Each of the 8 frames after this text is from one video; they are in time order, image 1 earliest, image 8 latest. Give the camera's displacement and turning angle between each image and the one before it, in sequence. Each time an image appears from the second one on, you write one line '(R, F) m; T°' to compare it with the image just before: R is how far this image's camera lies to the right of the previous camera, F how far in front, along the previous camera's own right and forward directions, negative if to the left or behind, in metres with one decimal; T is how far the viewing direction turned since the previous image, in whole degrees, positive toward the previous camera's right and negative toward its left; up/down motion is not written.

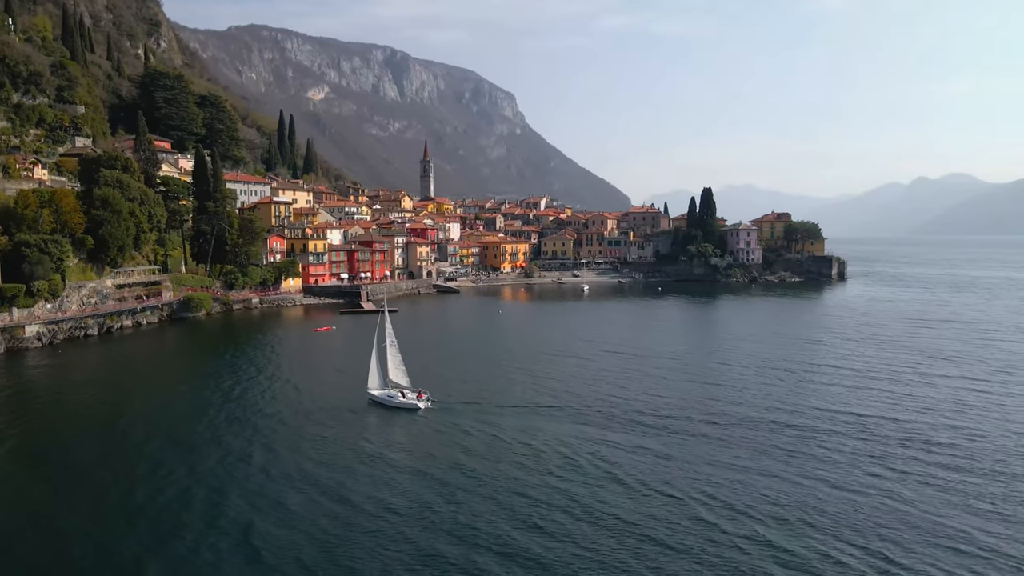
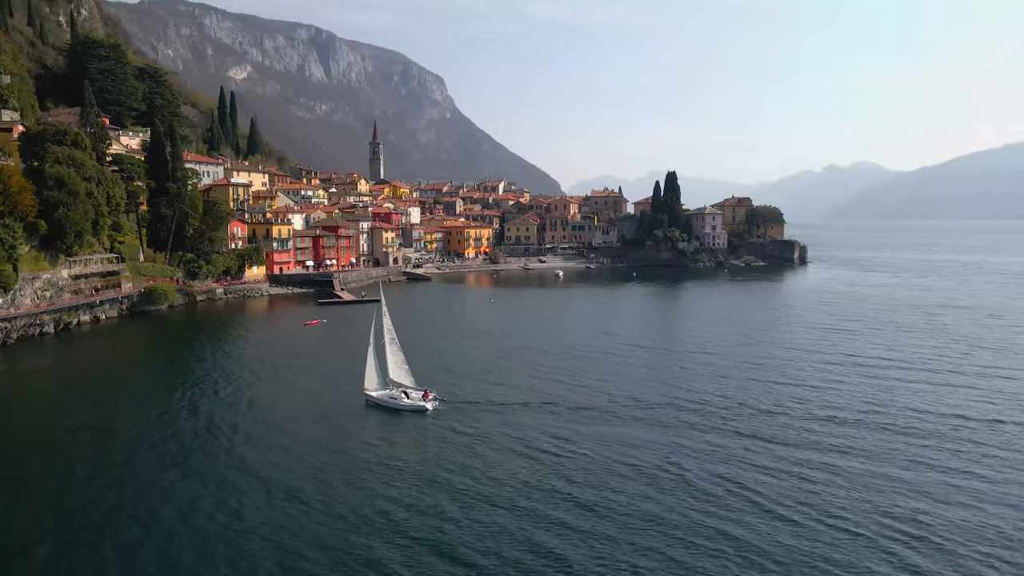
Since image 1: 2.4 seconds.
(-5.9, +3.8) m; +6°
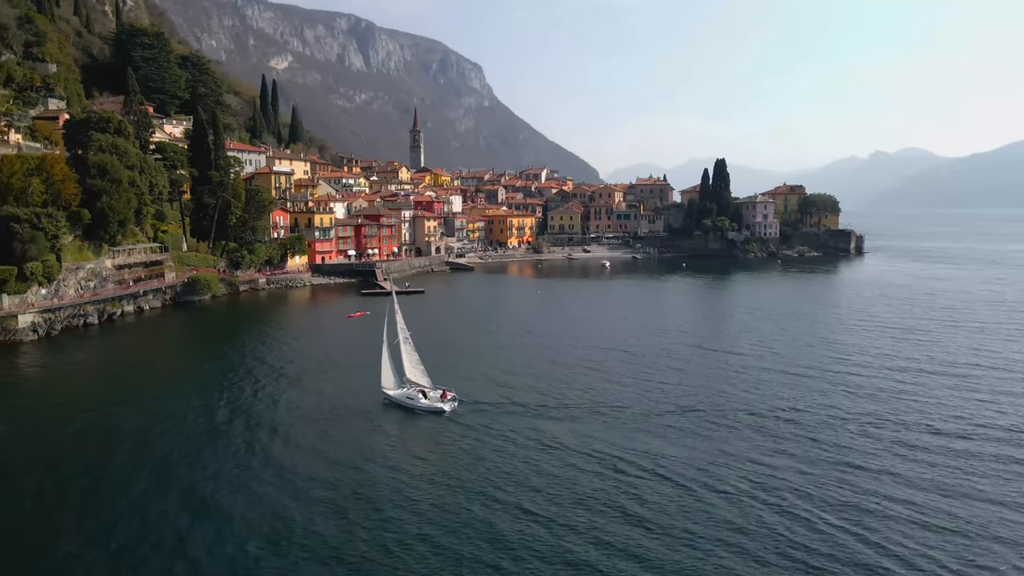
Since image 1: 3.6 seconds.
(-1.0, +2.3) m; -3°
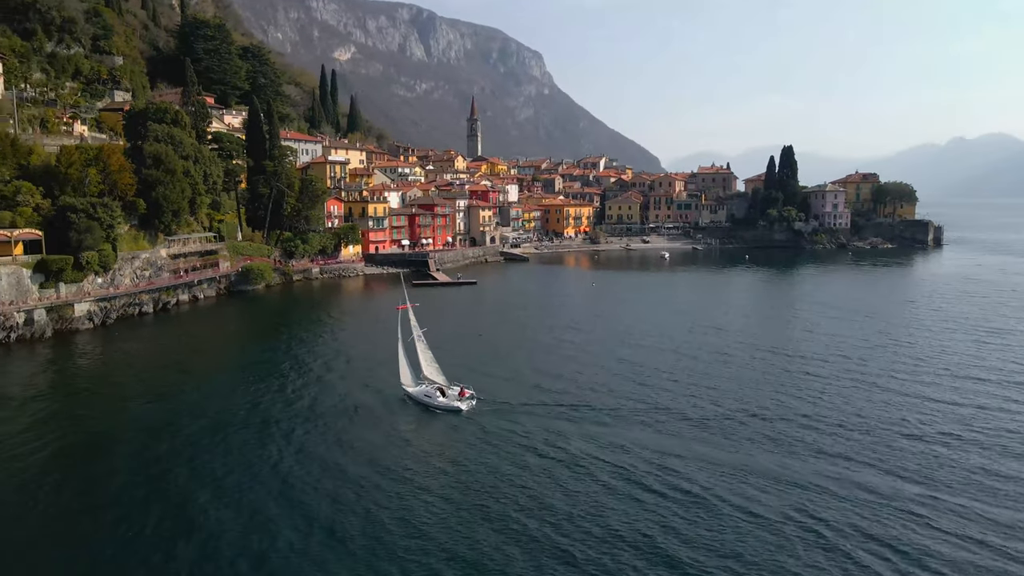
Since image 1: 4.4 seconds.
(+0.4, +1.7) m; -5°
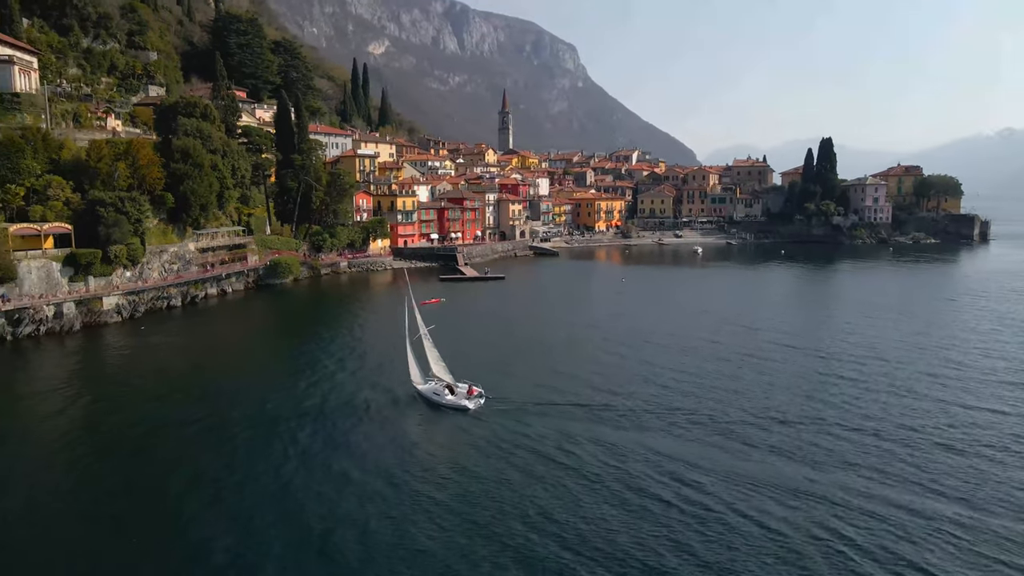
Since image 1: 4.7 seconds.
(+0.4, +0.8) m; -3°
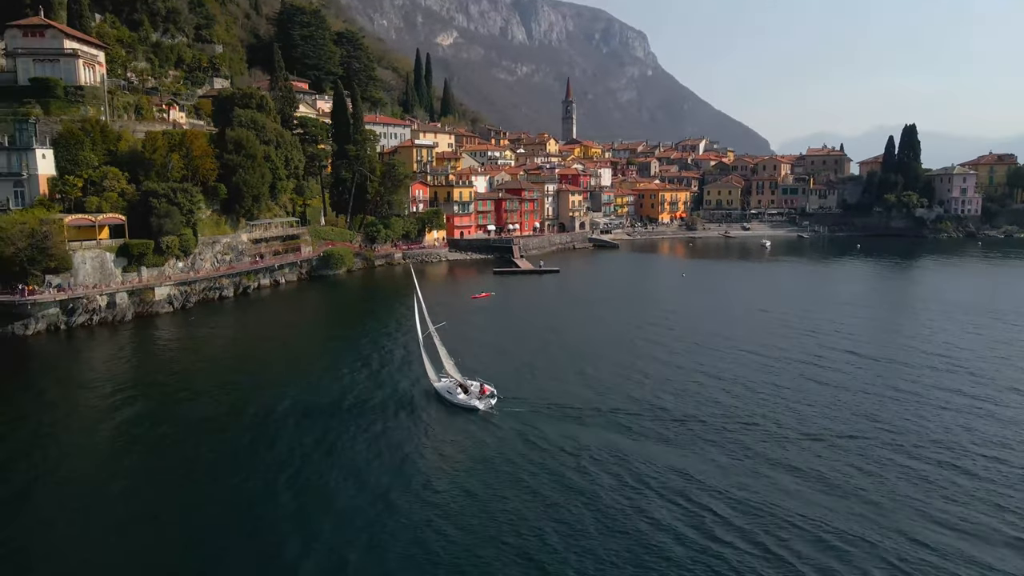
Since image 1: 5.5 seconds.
(+1.0, +1.7) m; -5°
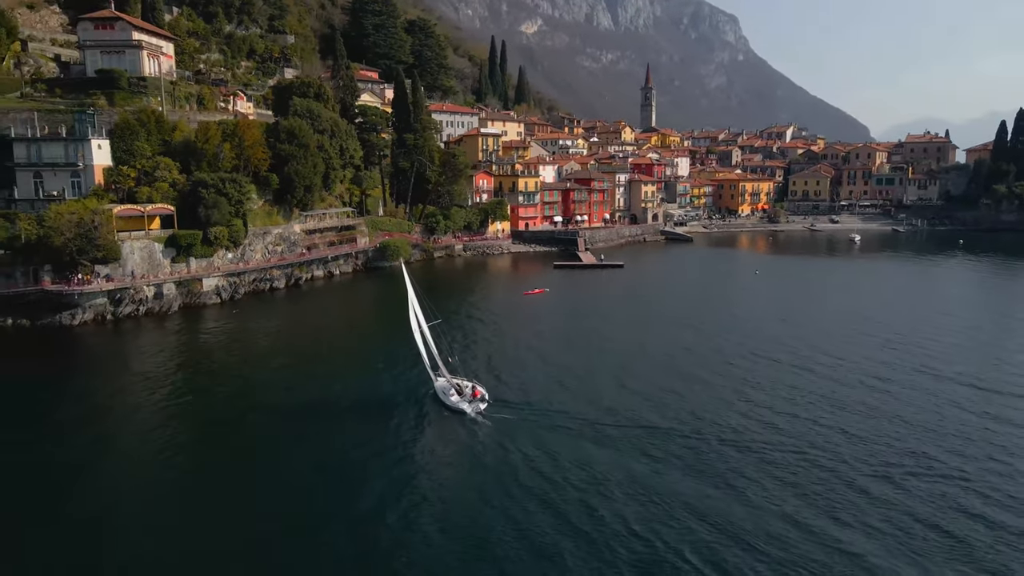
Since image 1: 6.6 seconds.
(+1.8, +2.6) m; -6°
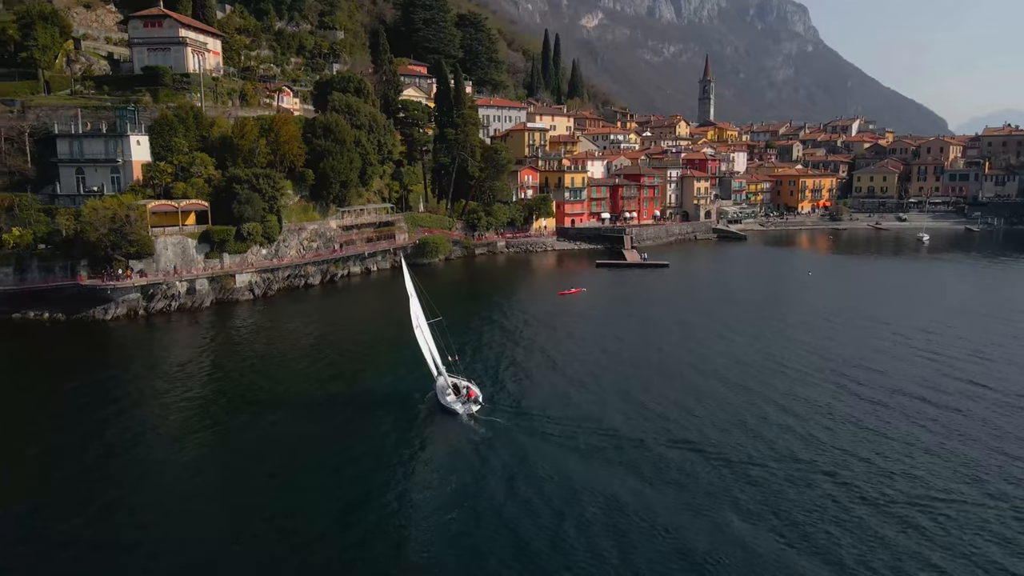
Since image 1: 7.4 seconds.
(+1.4, +1.5) m; -5°
